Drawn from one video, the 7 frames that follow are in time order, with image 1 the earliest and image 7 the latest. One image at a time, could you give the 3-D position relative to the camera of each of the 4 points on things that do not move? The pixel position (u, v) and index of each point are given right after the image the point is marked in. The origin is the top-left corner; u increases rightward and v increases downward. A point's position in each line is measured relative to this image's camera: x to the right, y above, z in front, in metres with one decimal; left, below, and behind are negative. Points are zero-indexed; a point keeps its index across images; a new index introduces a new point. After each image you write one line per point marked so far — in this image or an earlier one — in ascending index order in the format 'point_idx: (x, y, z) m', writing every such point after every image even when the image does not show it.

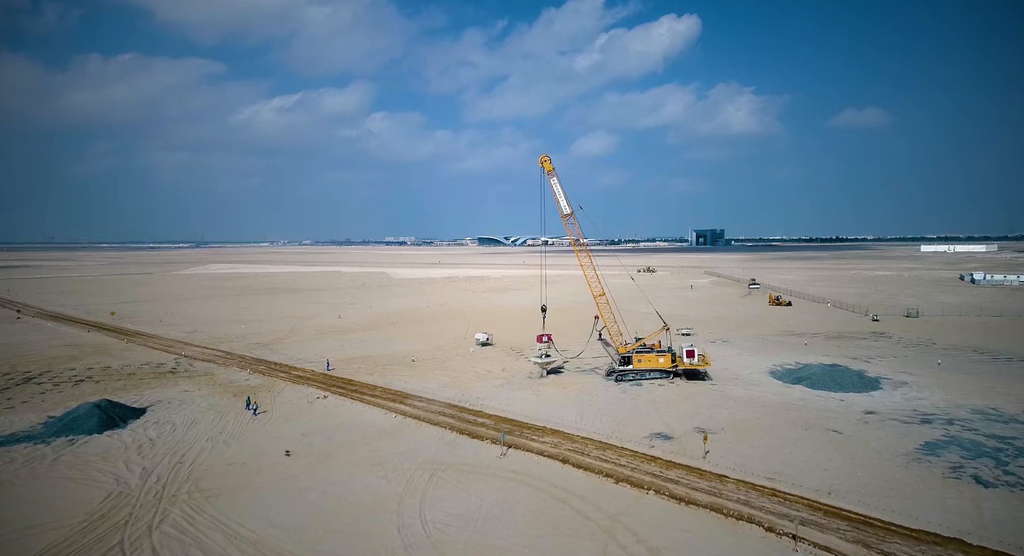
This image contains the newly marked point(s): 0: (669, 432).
0: (+4.7, -4.6, +17.3) m
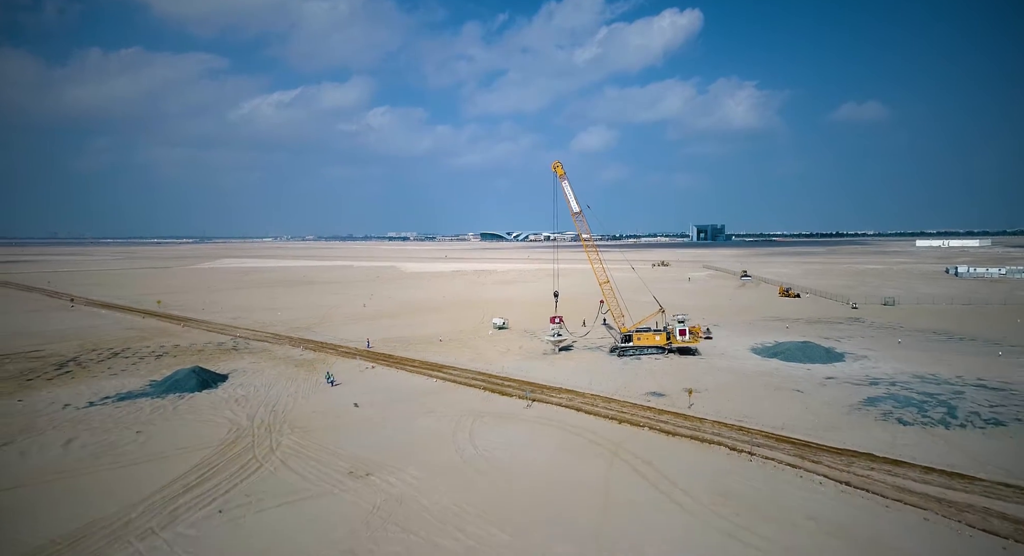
0: (+5.5, -4.1, +21.3) m
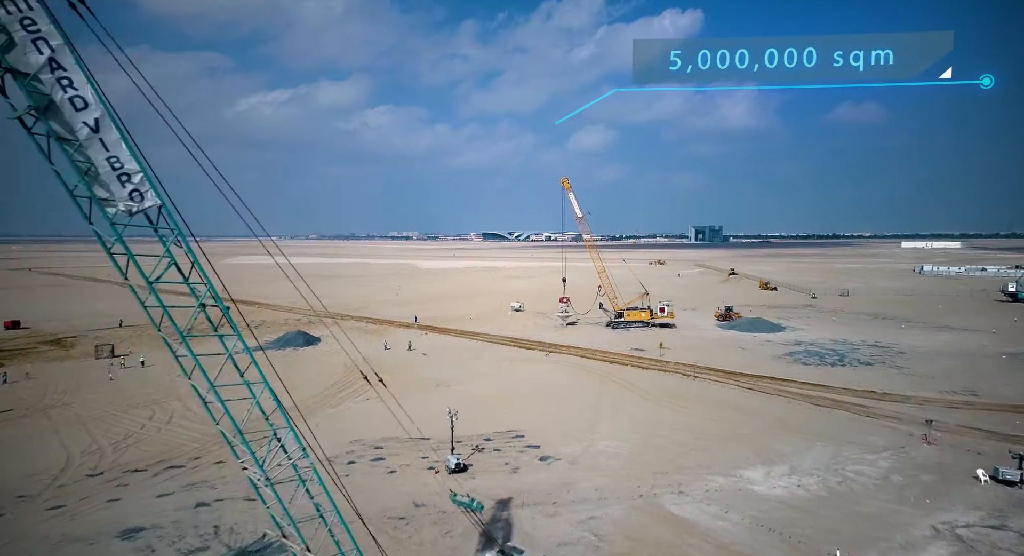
0: (+6.5, -3.5, +29.3) m
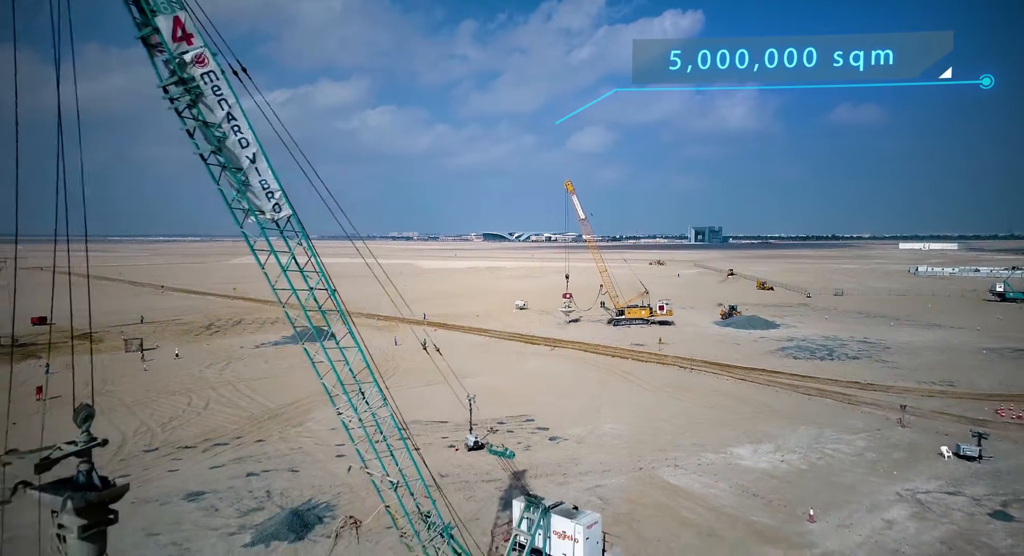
0: (+6.9, -3.4, +30.9) m
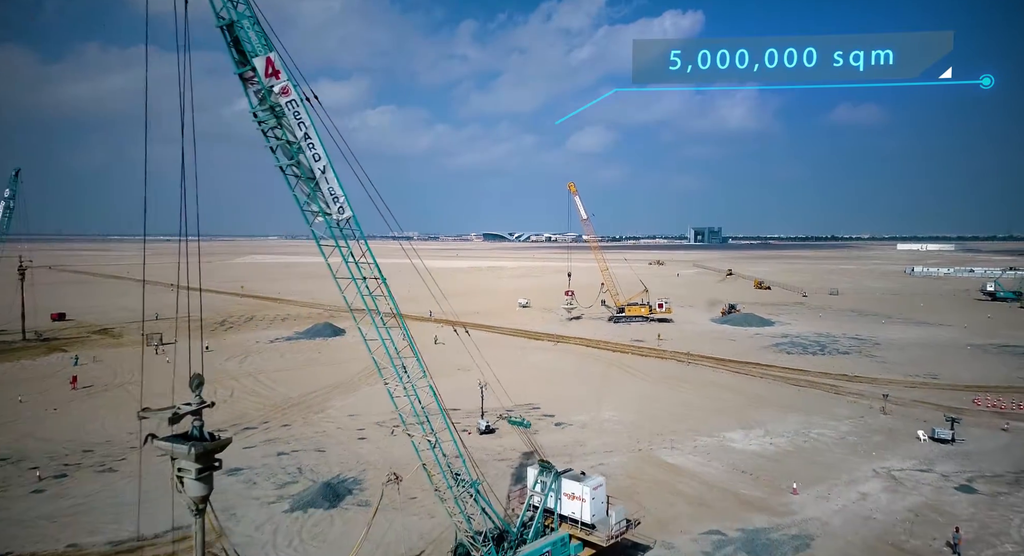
0: (+7.1, -3.4, +32.1) m
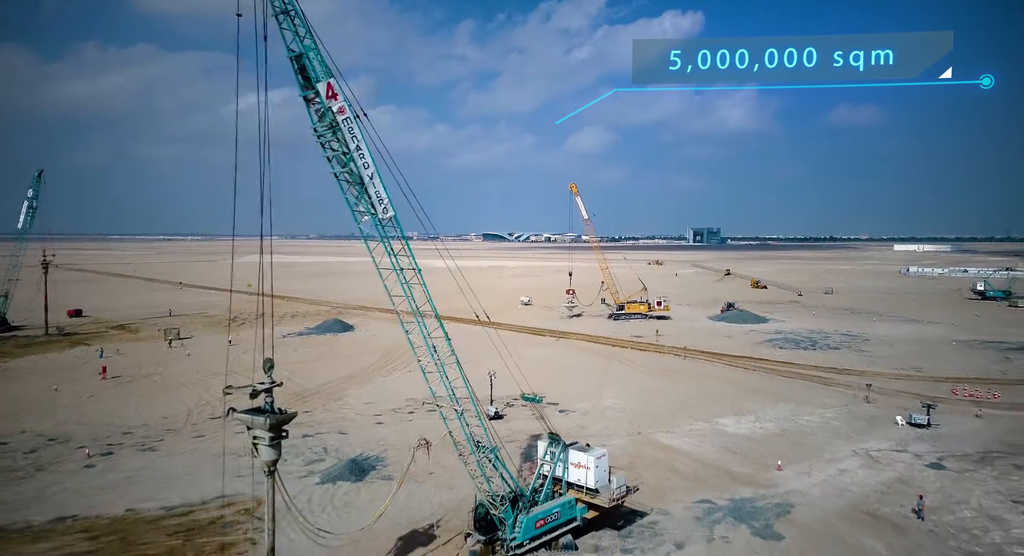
0: (+7.3, -3.3, +33.3) m
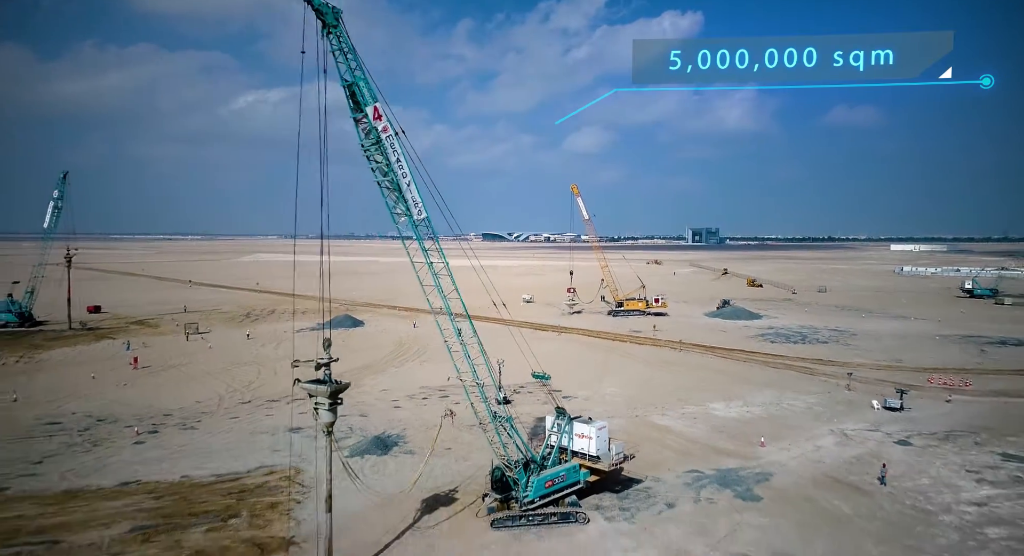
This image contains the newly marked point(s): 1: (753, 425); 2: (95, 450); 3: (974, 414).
0: (+7.5, -3.1, +34.7) m
1: (+6.9, -4.2, +16.8) m
2: (-10.1, -4.2, +14.3) m
3: (+13.9, -4.1, +17.7) m
